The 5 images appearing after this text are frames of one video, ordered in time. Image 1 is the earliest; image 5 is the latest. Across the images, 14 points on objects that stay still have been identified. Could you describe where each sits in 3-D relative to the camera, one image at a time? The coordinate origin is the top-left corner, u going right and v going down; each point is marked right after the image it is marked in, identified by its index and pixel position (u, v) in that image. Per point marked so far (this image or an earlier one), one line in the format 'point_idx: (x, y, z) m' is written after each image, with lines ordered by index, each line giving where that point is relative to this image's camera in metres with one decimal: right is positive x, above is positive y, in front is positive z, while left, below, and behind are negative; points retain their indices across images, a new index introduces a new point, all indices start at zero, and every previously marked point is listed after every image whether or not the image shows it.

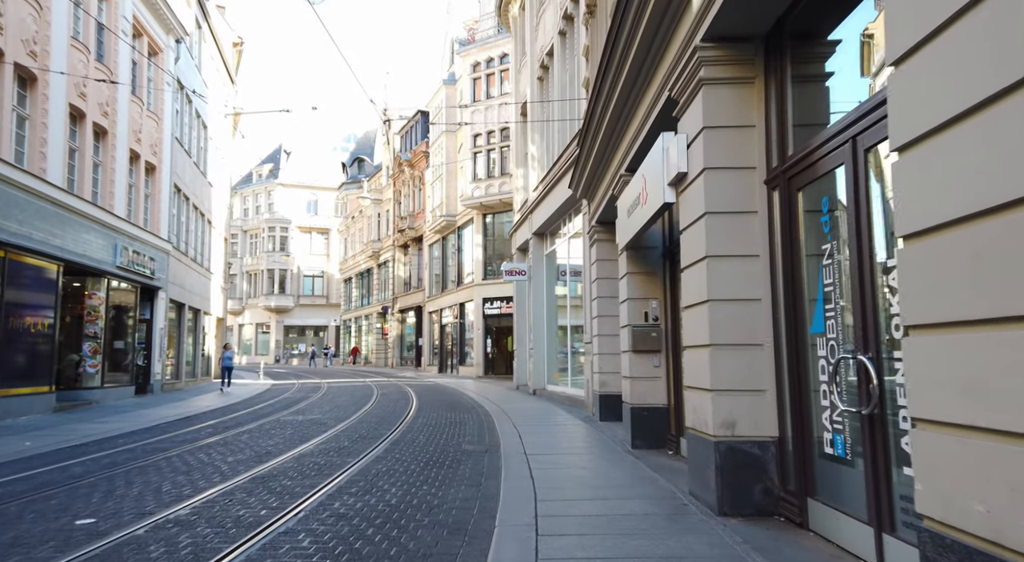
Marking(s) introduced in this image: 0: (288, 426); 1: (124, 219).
0: (-4.3, -2.8, +12.9) m
1: (-11.1, +1.8, +19.4) m
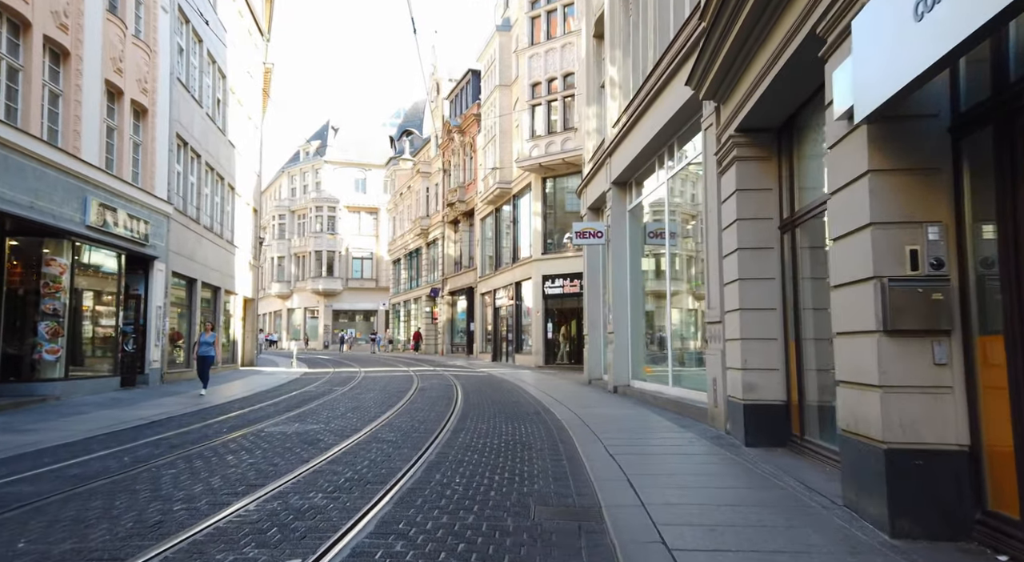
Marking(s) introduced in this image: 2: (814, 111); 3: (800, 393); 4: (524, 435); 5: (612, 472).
0: (-3.2, -2.1, +8.5) m
1: (-9.5, +2.6, +15.5) m
2: (+3.3, +1.9, +7.5) m
3: (+3.3, -1.3, +7.7) m
4: (+0.2, -2.2, +9.4) m
5: (+1.0, -1.9, +6.8) m
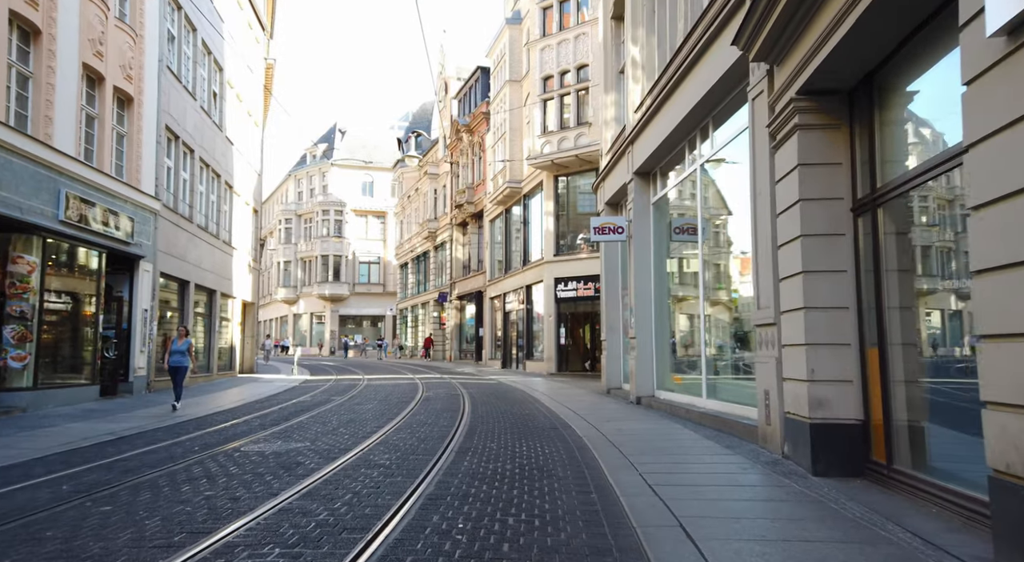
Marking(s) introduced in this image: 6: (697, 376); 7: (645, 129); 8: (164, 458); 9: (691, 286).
0: (-3.0, -2.0, +7.2) m
1: (-9.2, +2.6, +14.3) m
2: (+3.5, +1.9, +6.1) m
3: (+3.4, -1.2, +6.2) m
4: (+0.3, -2.1, +8.0) m
5: (+1.1, -1.8, +5.3) m
6: (+3.3, -1.7, +12.1) m
7: (+2.8, +3.2, +14.3) m
8: (-4.3, -2.2, +8.3) m
9: (+3.3, -0.1, +12.6) m
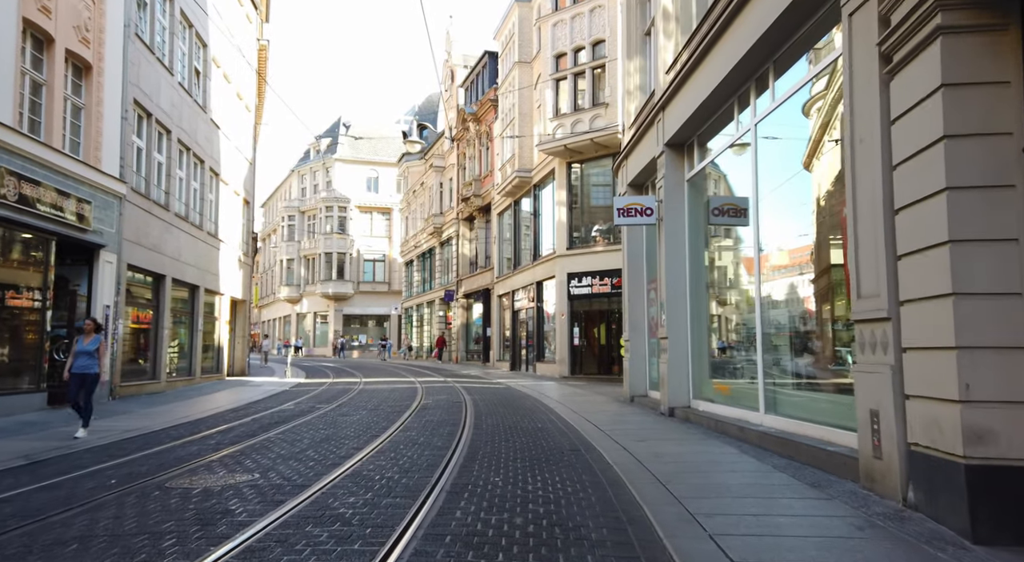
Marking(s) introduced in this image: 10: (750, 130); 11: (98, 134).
0: (-2.9, -1.8, +5.1) m
1: (-9.0, +2.8, +12.2) m
2: (+3.6, +2.1, +3.9) m
3: (+3.5, -1.0, +4.0) m
4: (+0.4, -1.9, +5.9) m
5: (+1.2, -1.6, +3.2) m
6: (+3.5, -1.5, +9.9) m
7: (+3.0, +3.4, +12.1) m
8: (-4.2, -2.0, +6.2) m
9: (+3.5, +0.1, +10.5) m
10: (+3.4, +2.2, +10.2) m
11: (-9.3, +3.3, +15.2) m
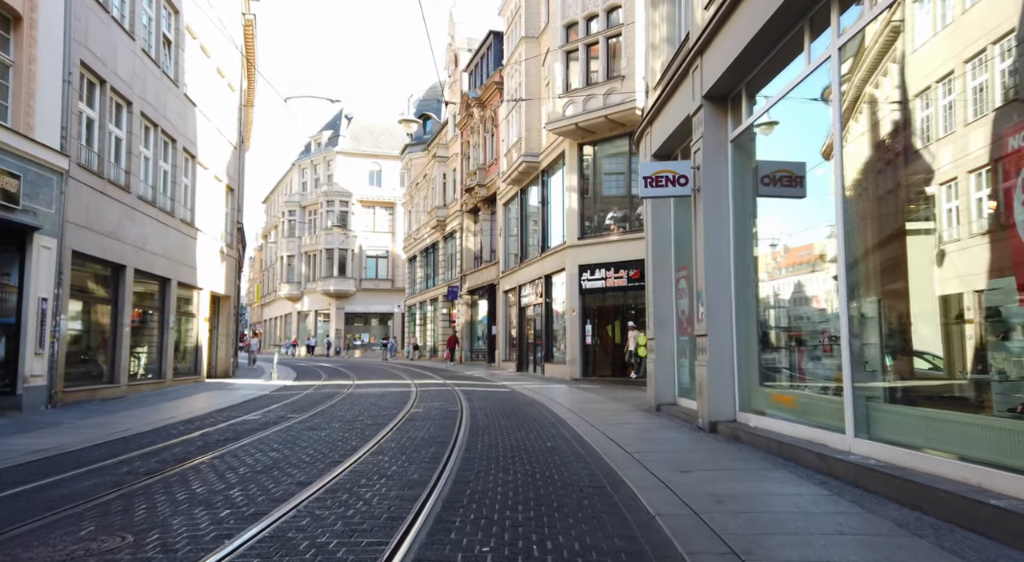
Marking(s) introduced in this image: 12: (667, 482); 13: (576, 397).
0: (-3.0, -1.6, +2.8) m
1: (-9.0, +3.0, +10.0) m
2: (+3.5, +2.3, +1.5) m
3: (+3.4, -0.8, +1.7) m
4: (+0.4, -1.7, +3.5) m
5: (+1.1, -1.4, +0.8) m
6: (+3.5, -1.3, +7.6) m
7: (+3.0, +3.6, +9.7) m
8: (-4.2, -1.8, +3.9) m
9: (+3.5, +0.3, +8.1) m
10: (+3.5, +2.4, +7.8) m
11: (-9.2, +3.5, +12.9) m
12: (+1.5, -2.0, +6.6) m
13: (+1.7, -2.9, +17.1) m
